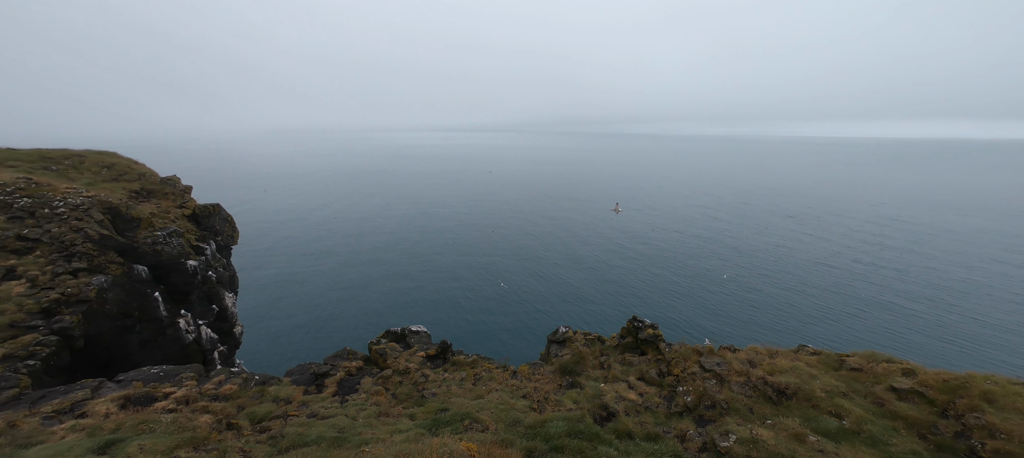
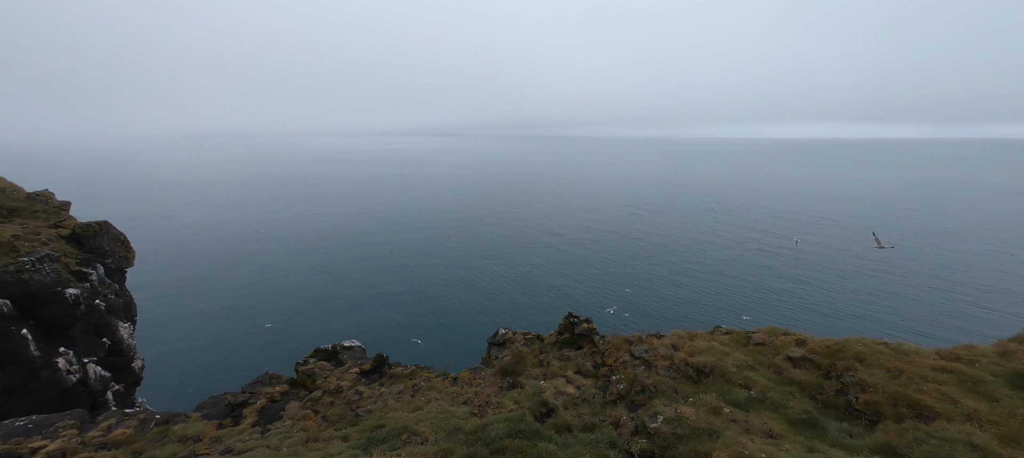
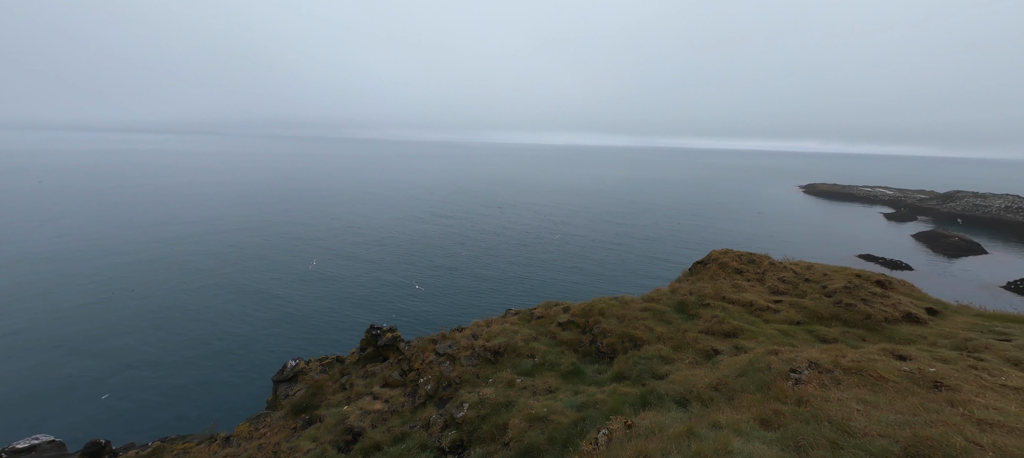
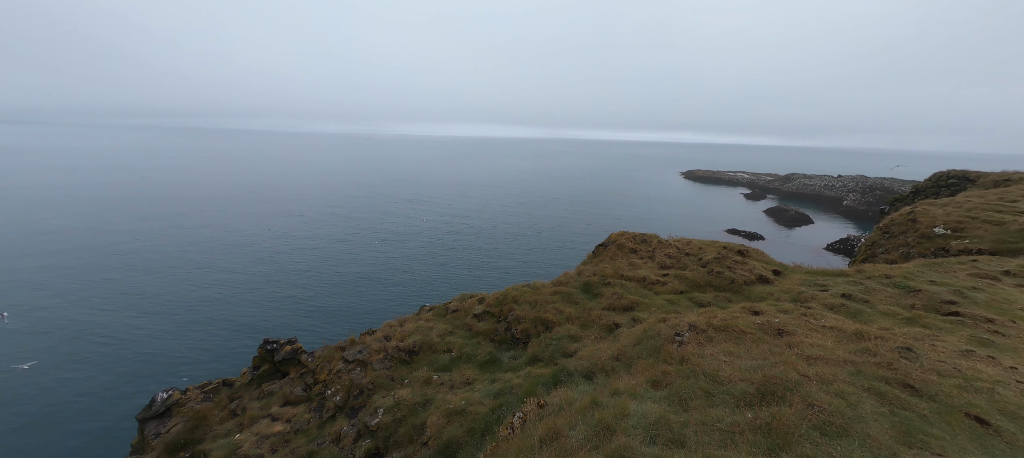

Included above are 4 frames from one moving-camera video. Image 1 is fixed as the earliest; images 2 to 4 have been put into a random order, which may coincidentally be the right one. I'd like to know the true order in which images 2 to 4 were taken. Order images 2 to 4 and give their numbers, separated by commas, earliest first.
2, 3, 4
